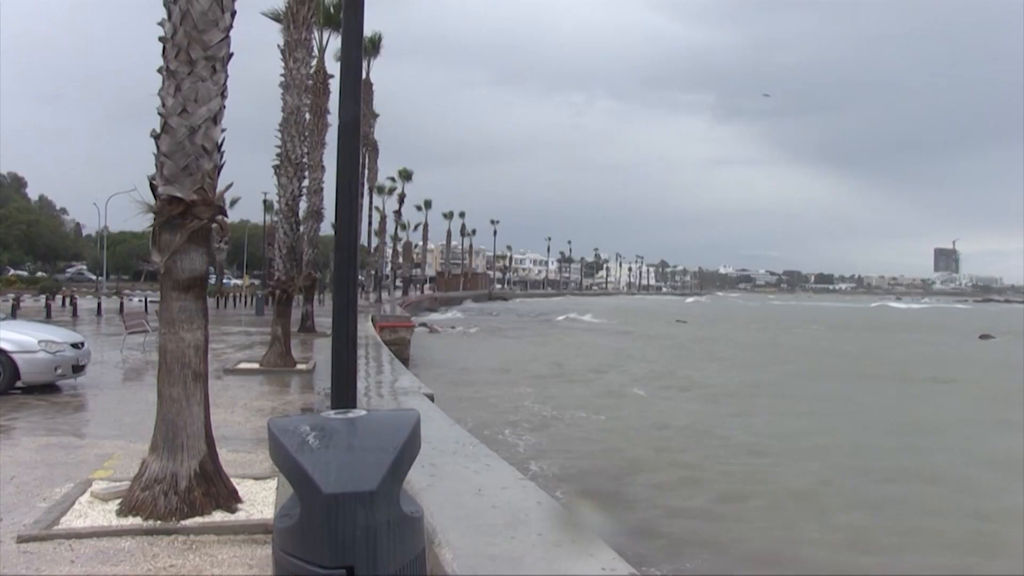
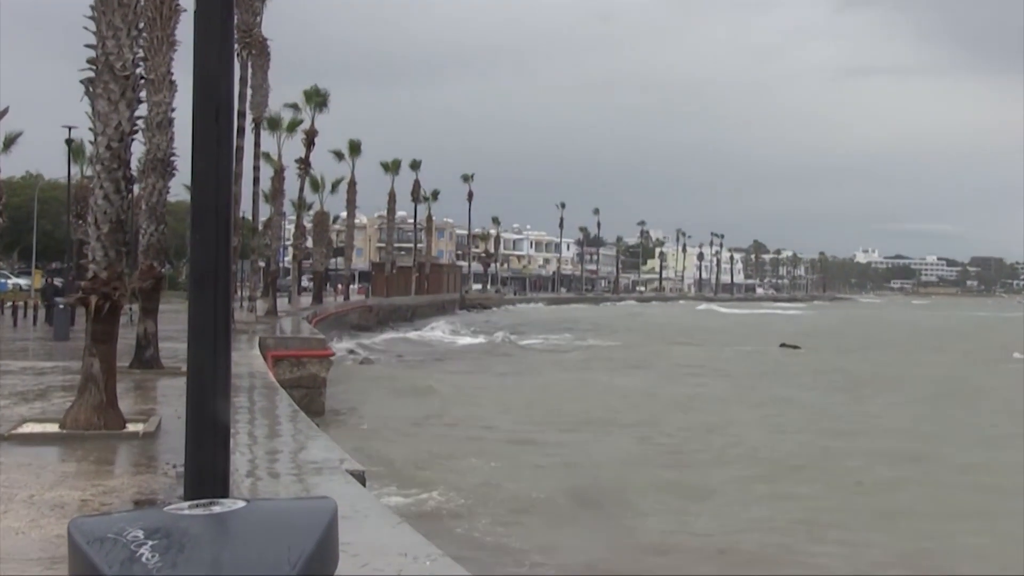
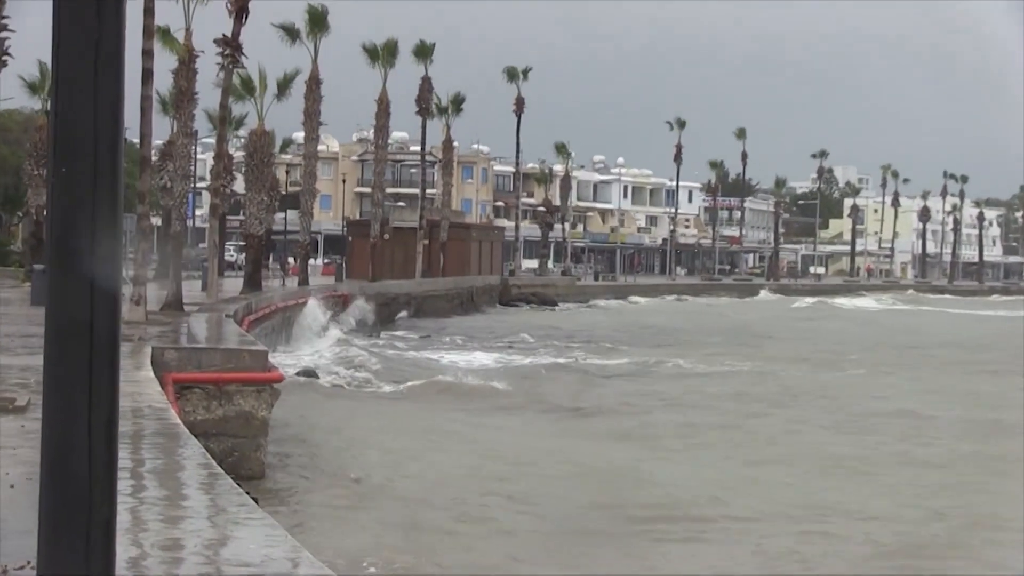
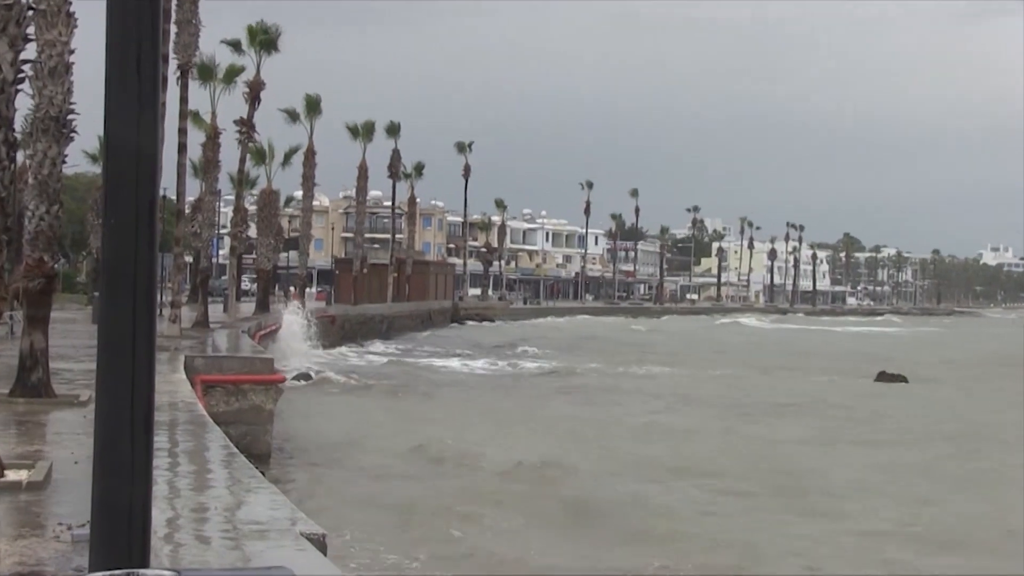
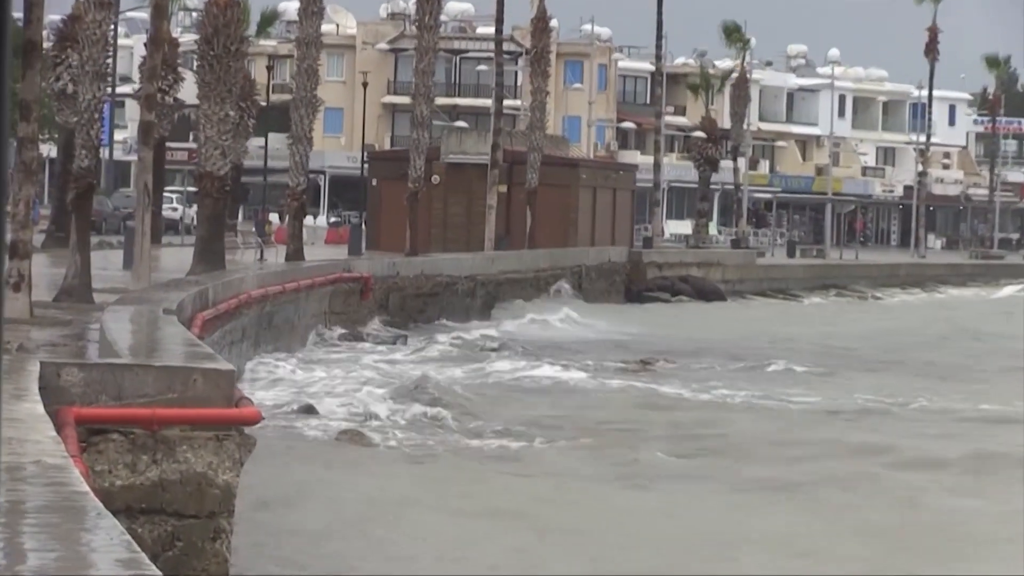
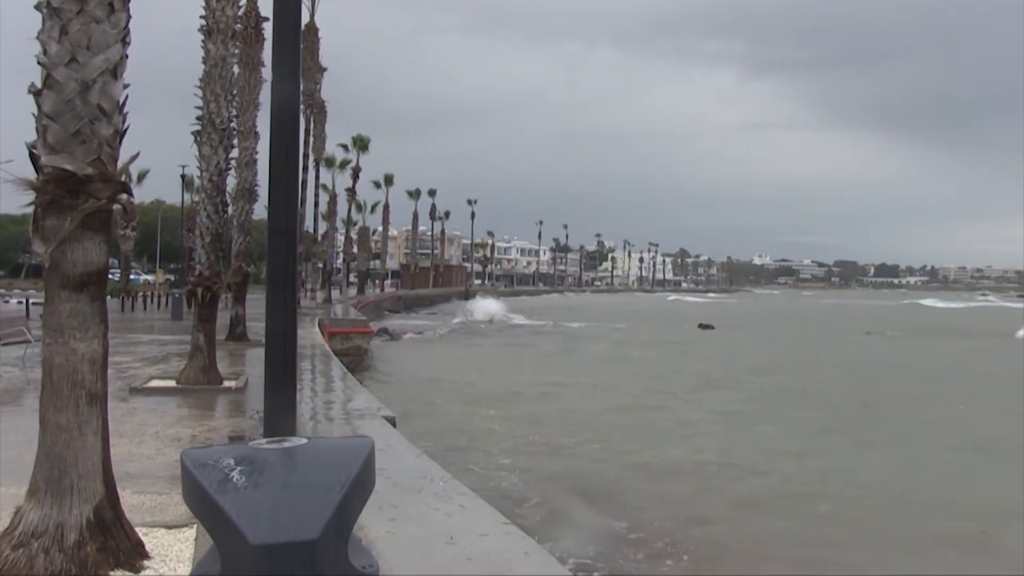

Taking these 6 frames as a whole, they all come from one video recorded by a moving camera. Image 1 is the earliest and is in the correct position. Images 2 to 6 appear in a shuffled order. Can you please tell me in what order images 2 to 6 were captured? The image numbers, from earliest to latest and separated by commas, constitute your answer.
6, 2, 4, 3, 5
